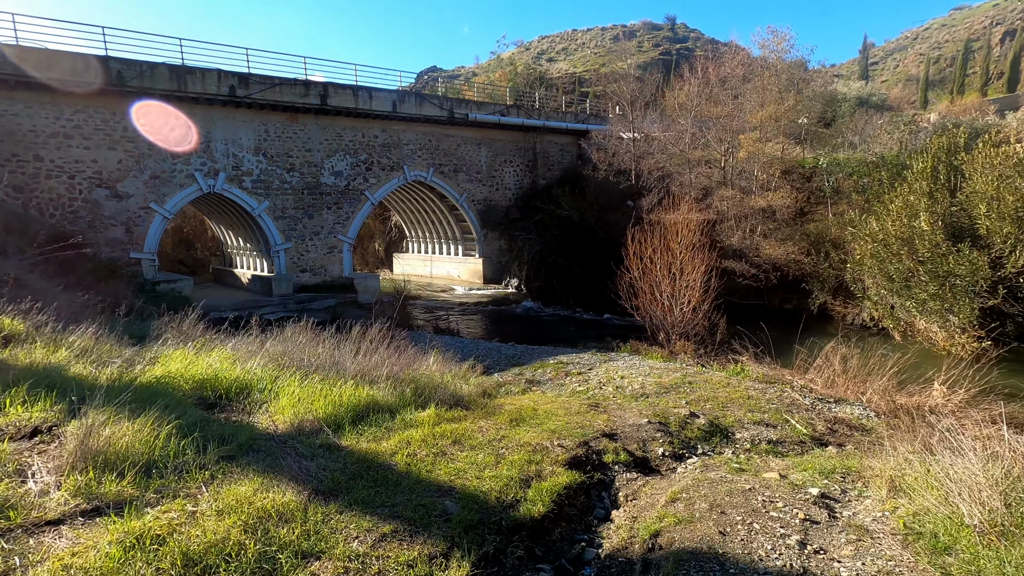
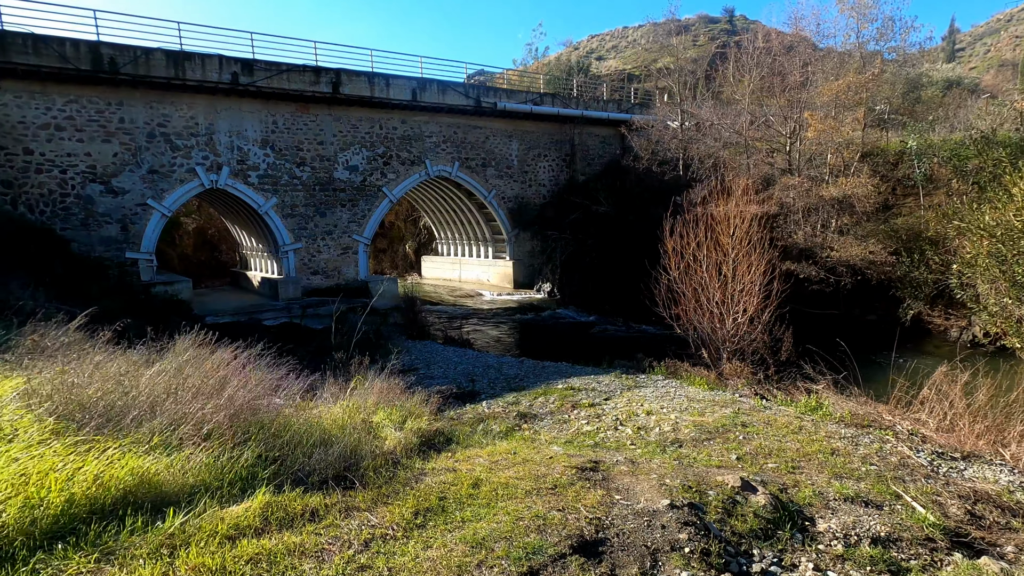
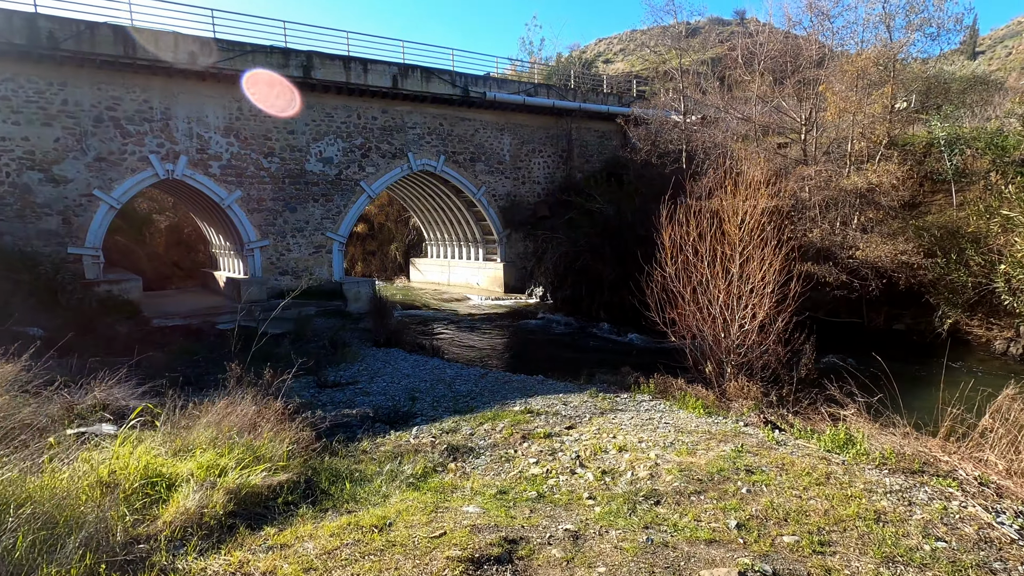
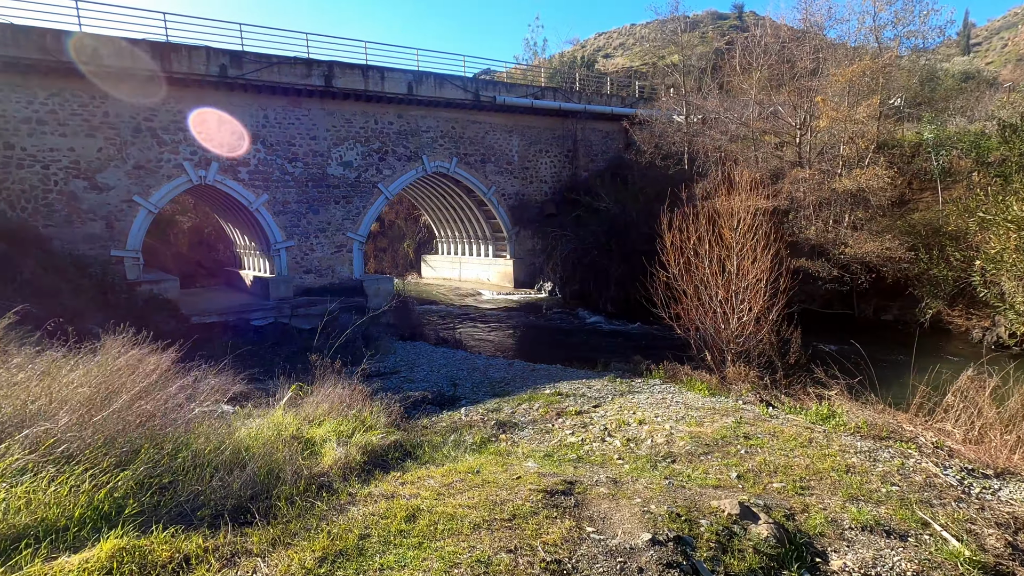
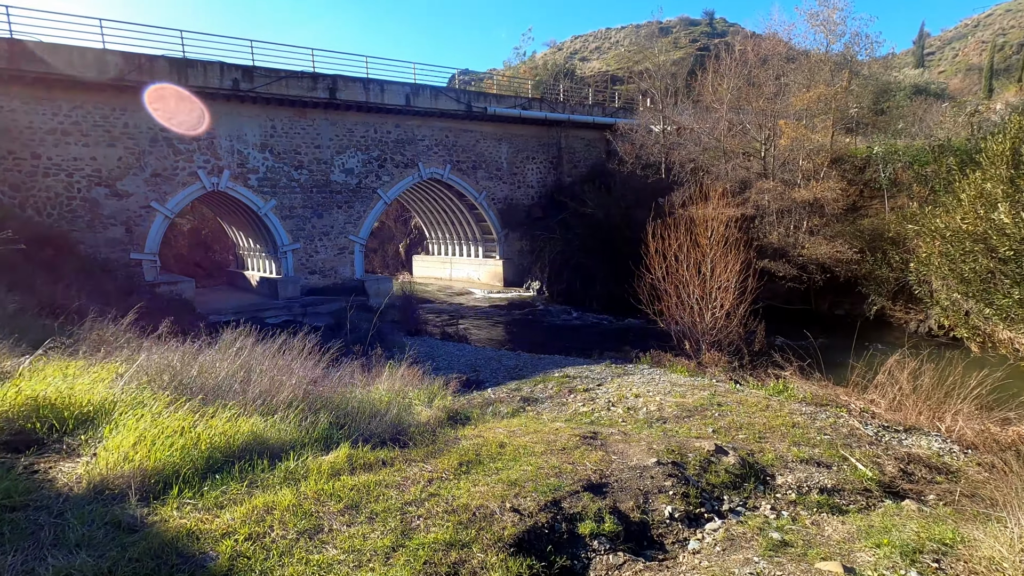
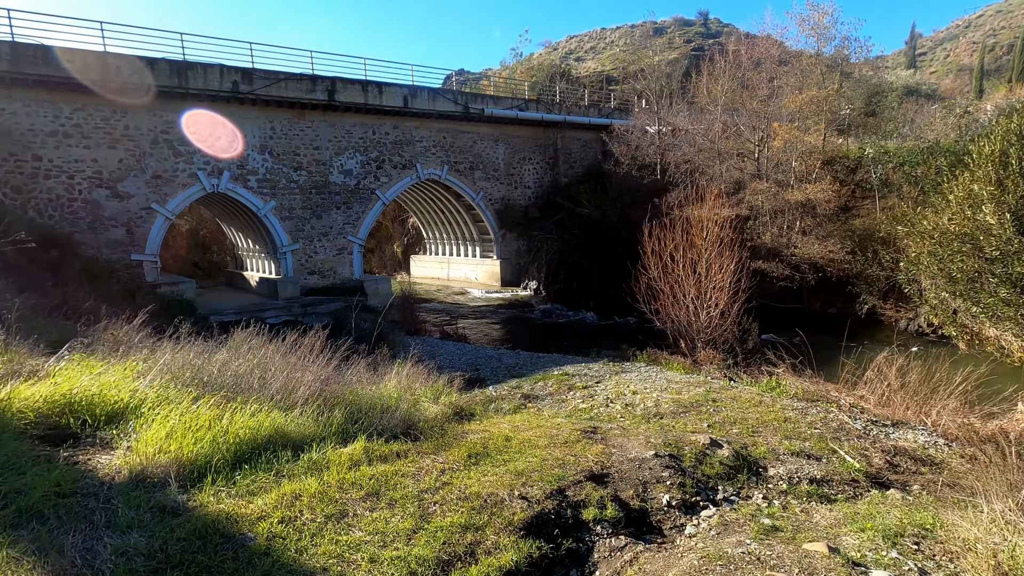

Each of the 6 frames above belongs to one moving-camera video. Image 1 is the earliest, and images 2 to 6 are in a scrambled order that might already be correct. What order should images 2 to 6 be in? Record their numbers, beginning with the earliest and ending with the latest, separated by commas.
6, 5, 2, 4, 3
